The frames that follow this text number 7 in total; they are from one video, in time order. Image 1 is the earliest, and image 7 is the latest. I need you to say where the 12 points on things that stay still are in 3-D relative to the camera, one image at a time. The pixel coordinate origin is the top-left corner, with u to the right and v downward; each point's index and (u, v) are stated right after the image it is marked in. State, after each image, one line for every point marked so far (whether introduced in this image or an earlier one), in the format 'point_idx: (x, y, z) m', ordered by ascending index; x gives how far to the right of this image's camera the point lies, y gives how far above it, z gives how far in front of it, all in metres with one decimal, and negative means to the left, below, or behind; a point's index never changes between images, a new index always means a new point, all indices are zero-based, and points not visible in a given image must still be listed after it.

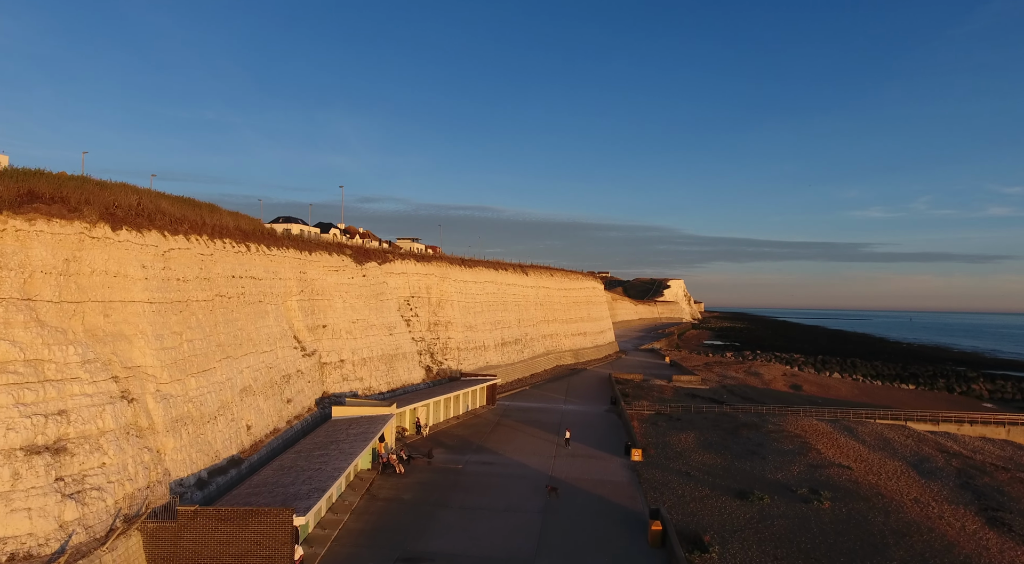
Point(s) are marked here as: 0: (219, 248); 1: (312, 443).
0: (-8.2, +0.9, +18.6) m
1: (-5.6, -4.5, +18.6) m
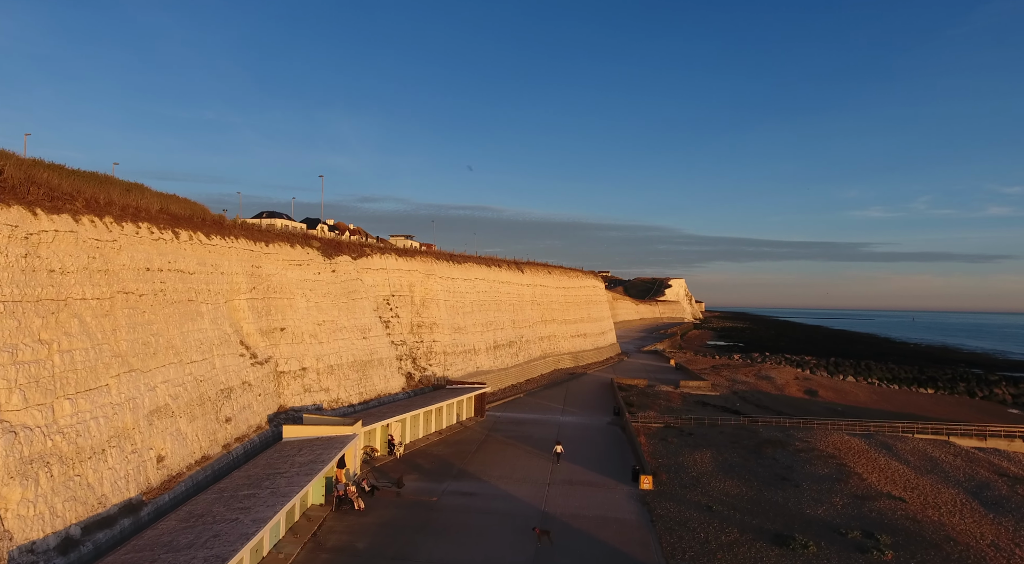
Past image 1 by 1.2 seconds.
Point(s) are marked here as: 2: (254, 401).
0: (-8.6, +1.1, +14.9) m
1: (-6.0, -4.4, +14.9) m
2: (-7.7, -3.6, +19.9) m
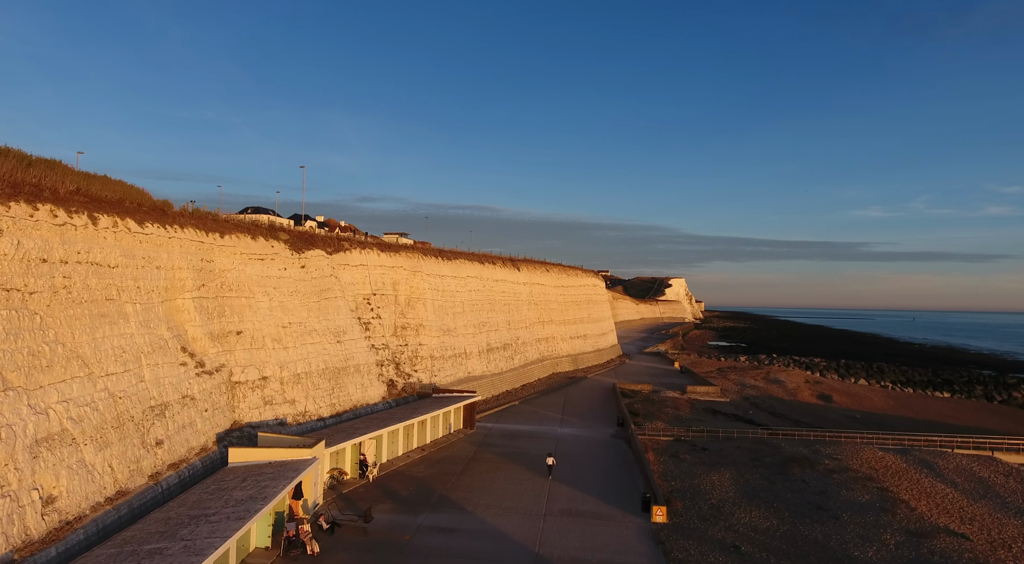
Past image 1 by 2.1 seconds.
0: (-8.8, +1.2, +11.9) m
1: (-6.3, -4.3, +11.9) m
2: (-8.0, -3.5, +16.9) m
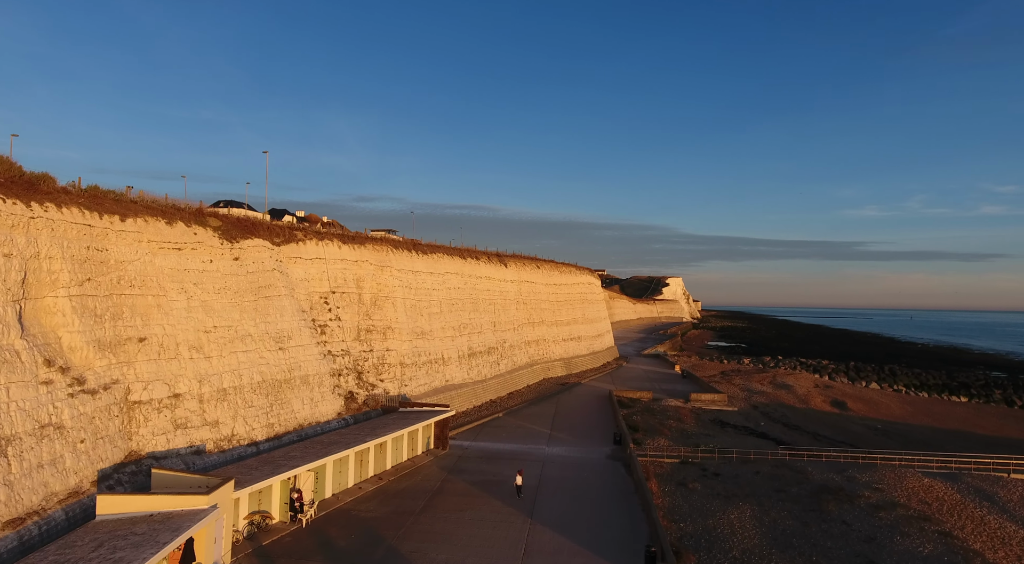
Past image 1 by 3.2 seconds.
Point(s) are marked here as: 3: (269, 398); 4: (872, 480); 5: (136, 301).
0: (-9.5, +1.3, +7.9) m
1: (-6.9, -4.1, +8.0) m
2: (-8.7, -3.3, +13.0) m
3: (-7.1, -3.4, +19.4) m
4: (+10.6, -5.9, +19.7) m
5: (-9.1, -0.5, +16.2) m
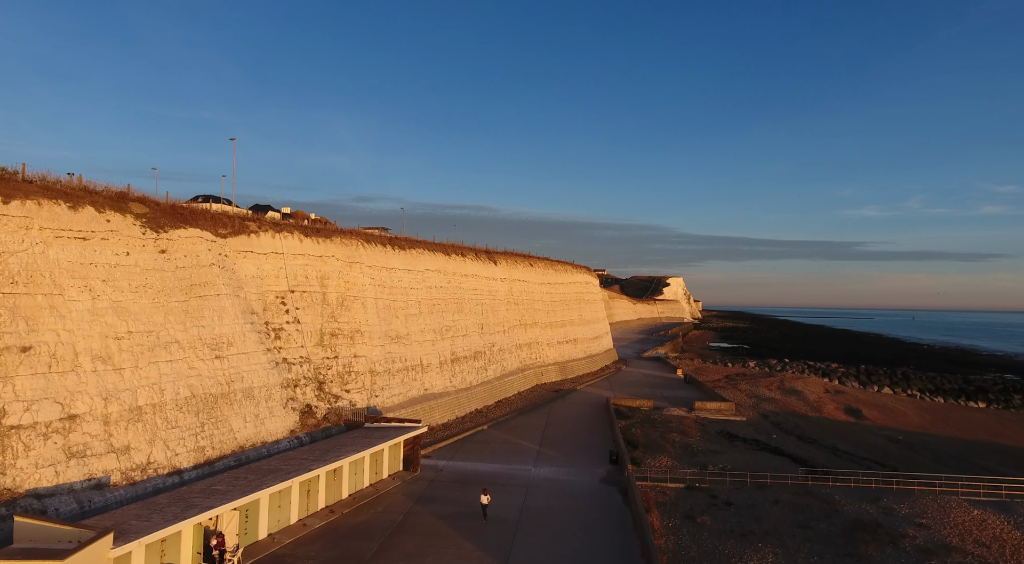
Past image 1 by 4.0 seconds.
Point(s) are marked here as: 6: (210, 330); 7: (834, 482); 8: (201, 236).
0: (-10.1, +1.4, +4.9) m
1: (-7.5, -4.0, +5.0) m
2: (-9.3, -3.2, +10.0) m
3: (-7.6, -3.3, +16.3) m
4: (+10.0, -5.8, +16.7) m
5: (-9.7, -0.4, +13.2) m
6: (-7.9, -1.2, +17.5) m
7: (+9.3, -5.8, +19.3) m
8: (-8.7, +1.2, +18.4) m
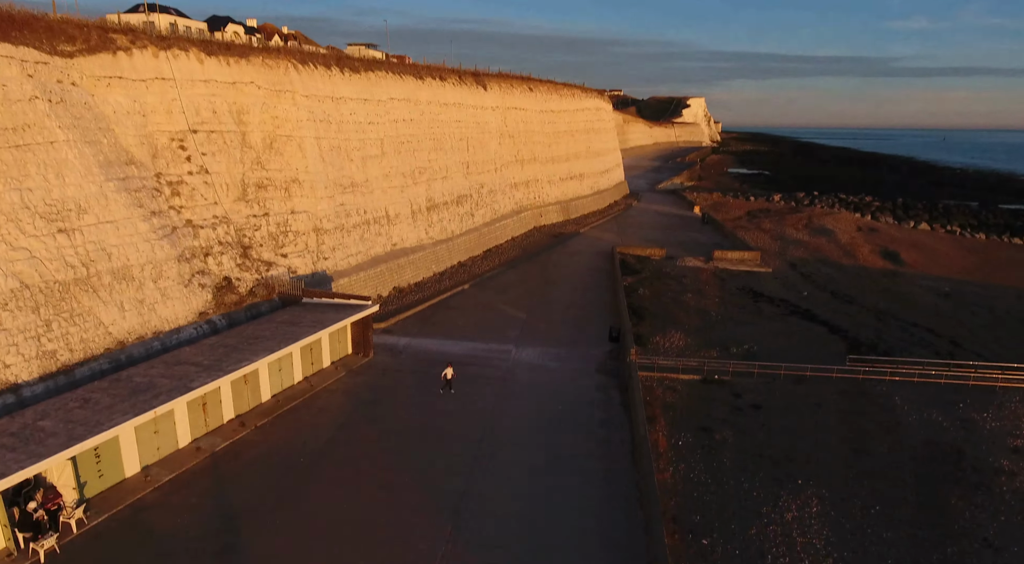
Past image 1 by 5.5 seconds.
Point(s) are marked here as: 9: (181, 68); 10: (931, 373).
0: (-11.2, +1.0, -0.2) m
1: (-8.5, -4.2, +1.2) m
2: (-10.2, -2.1, +5.9) m
3: (-8.4, -0.5, +12.0) m
4: (+9.3, -2.8, +12.6) m
5: (-10.6, +1.4, +8.3) m
6: (-8.7, +1.7, +12.6) m
7: (+8.6, -2.1, +15.2) m
8: (-9.4, +4.4, +12.9) m
9: (-8.3, +5.5, +16.9) m
10: (+10.6, -1.9, +16.8) m
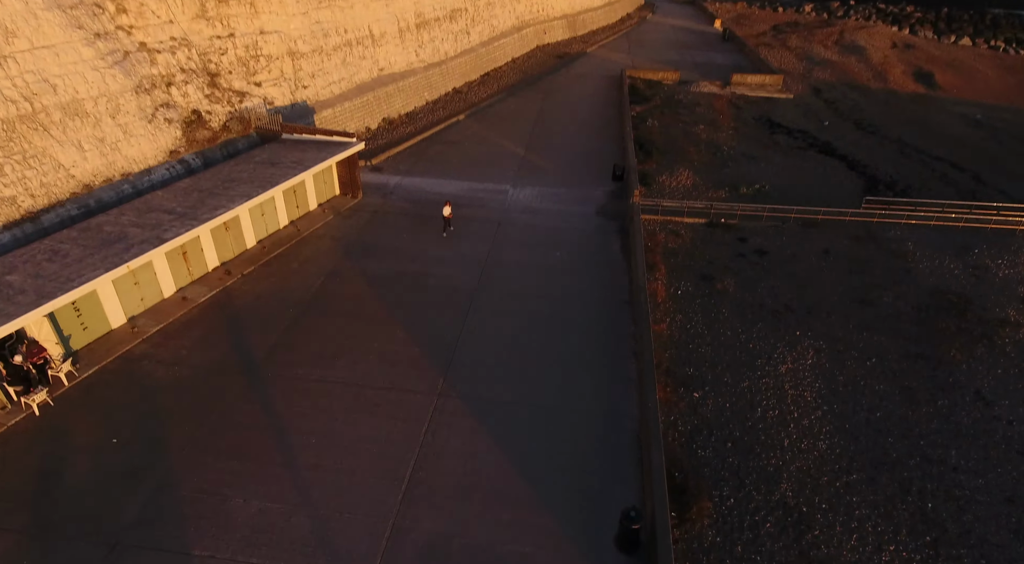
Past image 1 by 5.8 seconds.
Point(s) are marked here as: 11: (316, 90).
0: (-11.5, +0.3, -1.0) m
1: (-8.8, -4.3, +1.7) m
2: (-10.4, -1.1, +5.6) m
3: (-8.6, +2.1, +11.1) m
4: (+9.2, 0.0, +12.1) m
5: (-10.8, +3.0, +7.0) m
6: (-8.8, +4.4, +11.1) m
7: (+8.5, +1.3, +14.4) m
8: (-9.6, +7.0, +10.6) m
9: (-8.4, +9.2, +14.3) m
10: (+10.6, +2.0, +15.8) m
11: (-5.4, +5.3, +18.6) m
